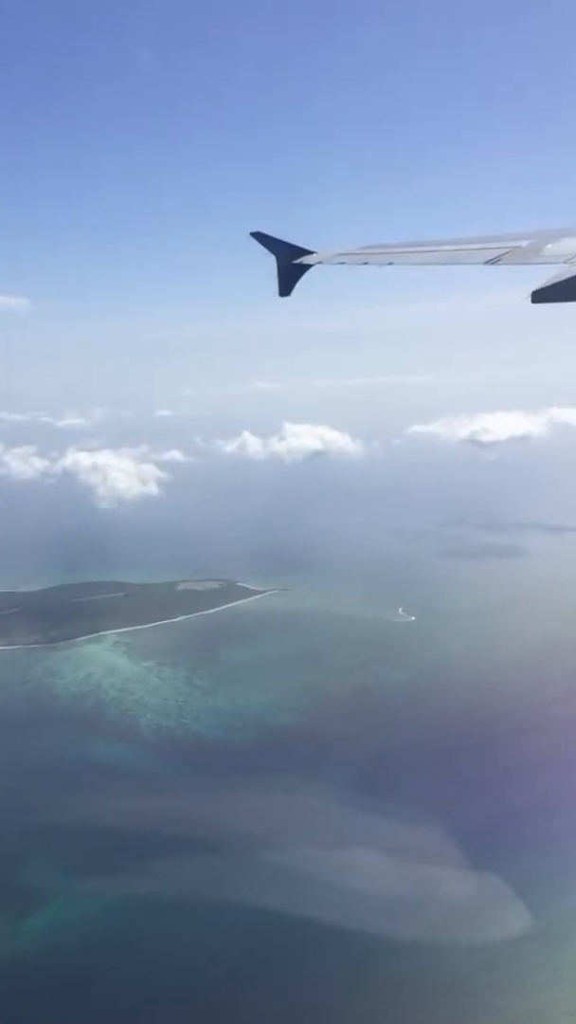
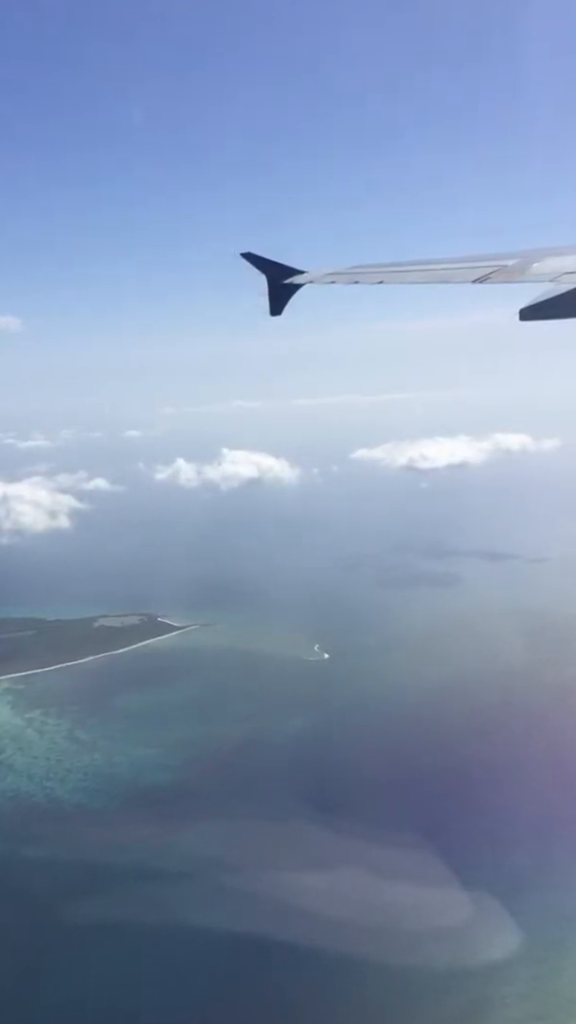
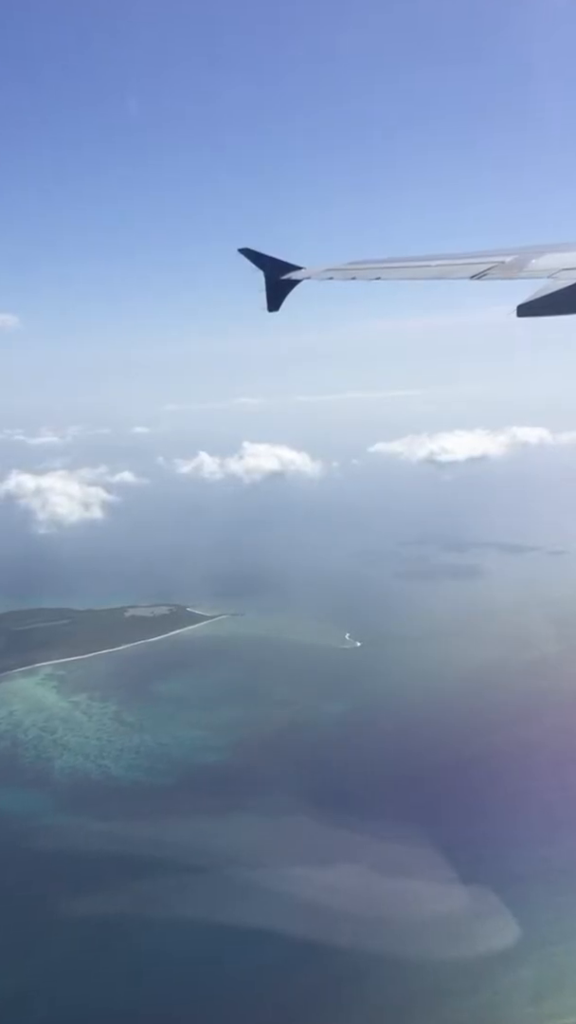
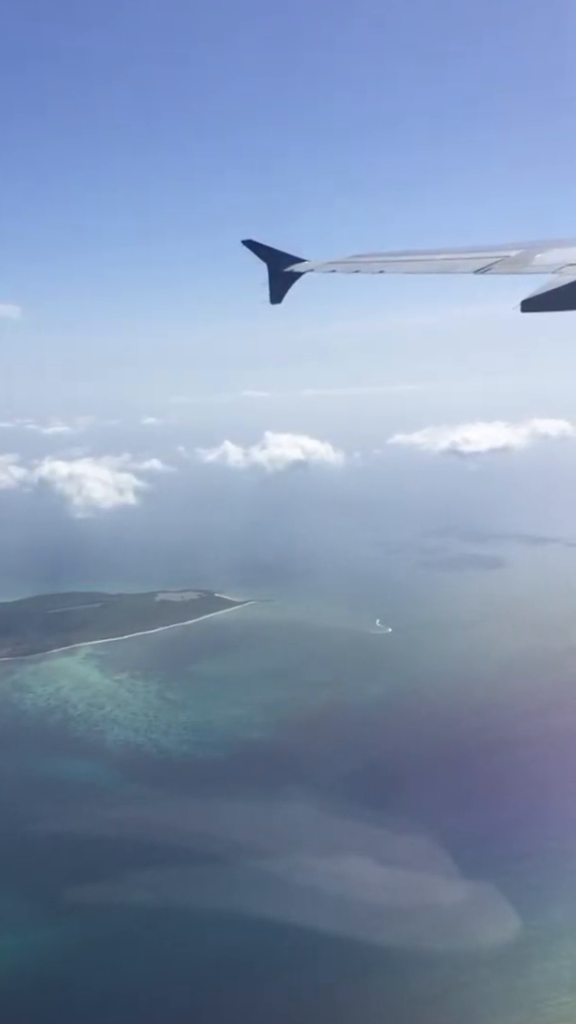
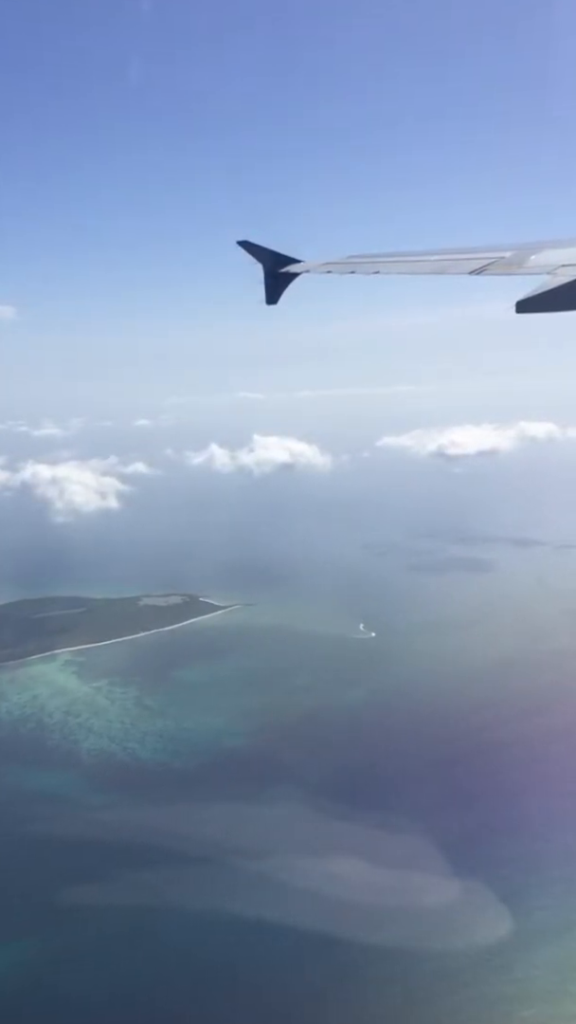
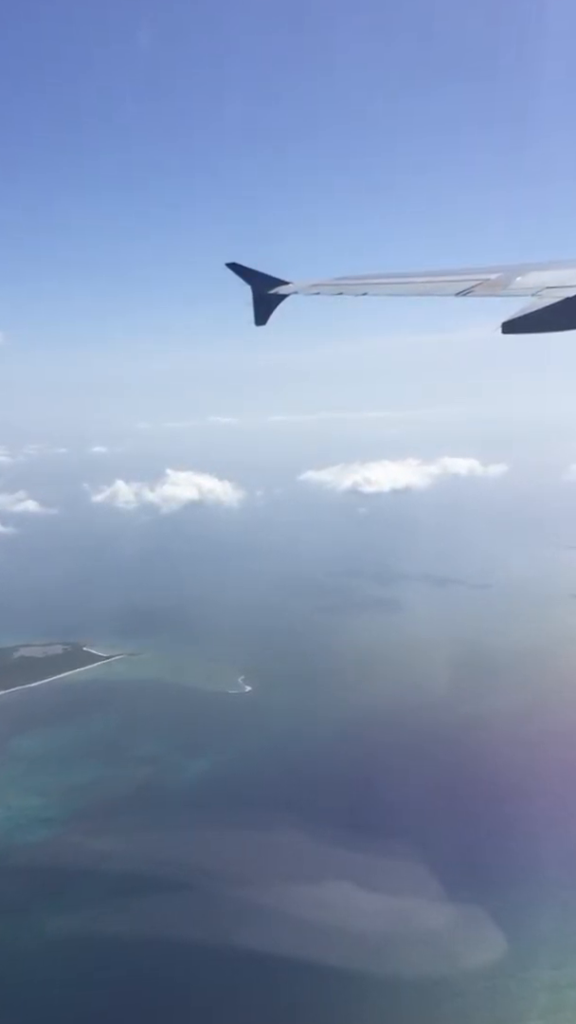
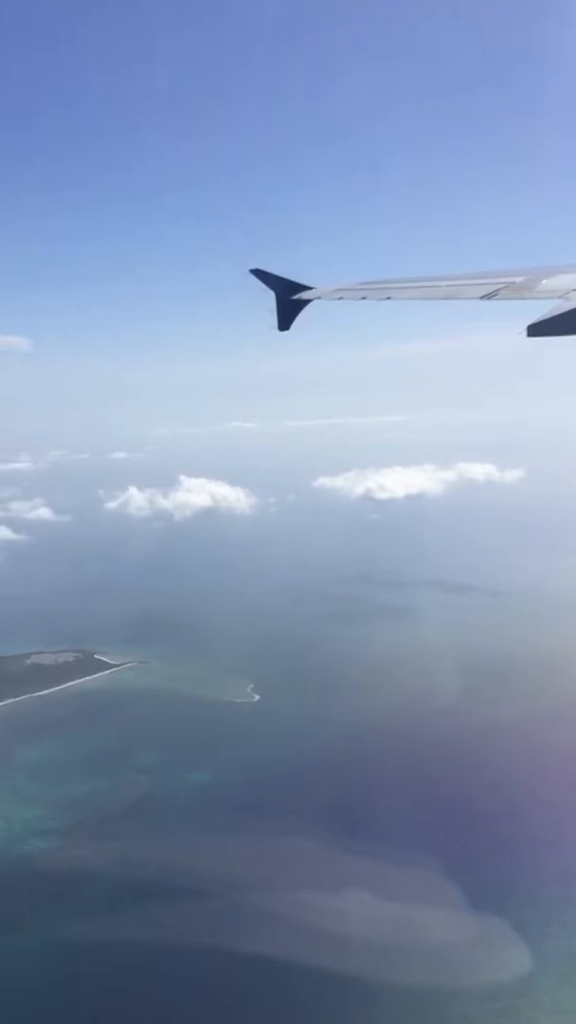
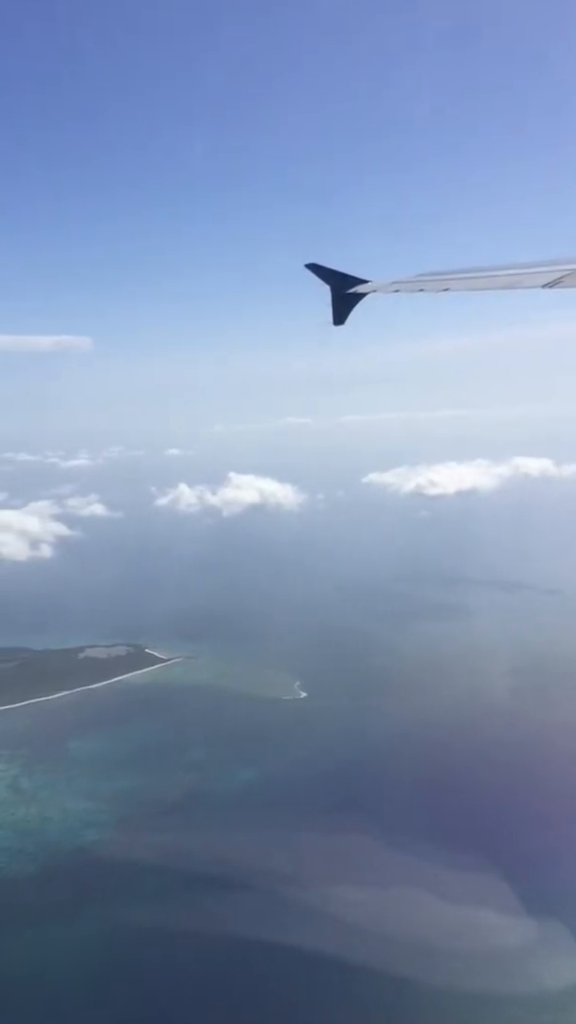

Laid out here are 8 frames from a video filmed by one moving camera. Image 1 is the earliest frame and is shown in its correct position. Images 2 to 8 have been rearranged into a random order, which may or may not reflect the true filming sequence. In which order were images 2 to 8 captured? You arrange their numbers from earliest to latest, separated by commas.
4, 5, 3, 2, 6, 7, 8
